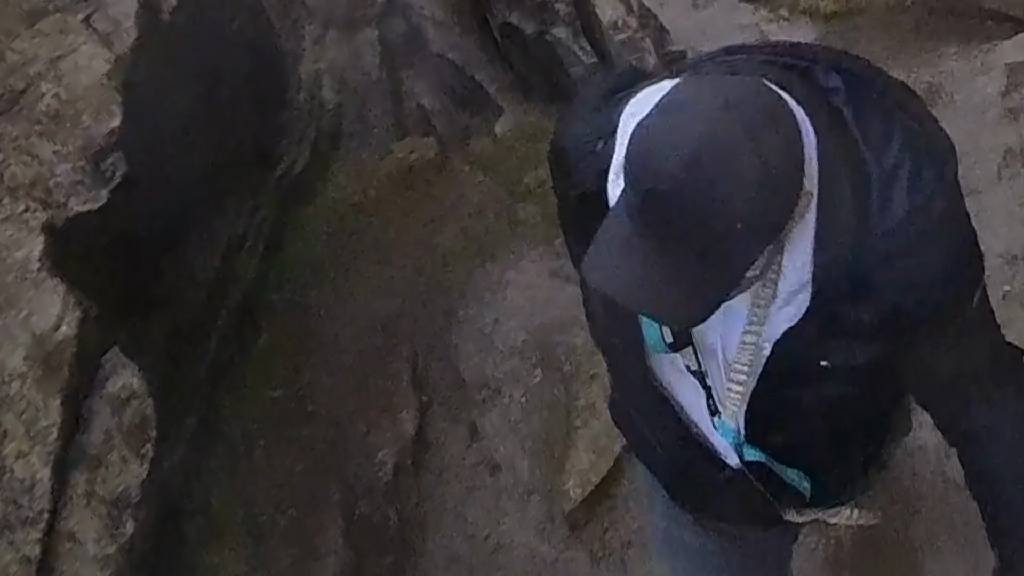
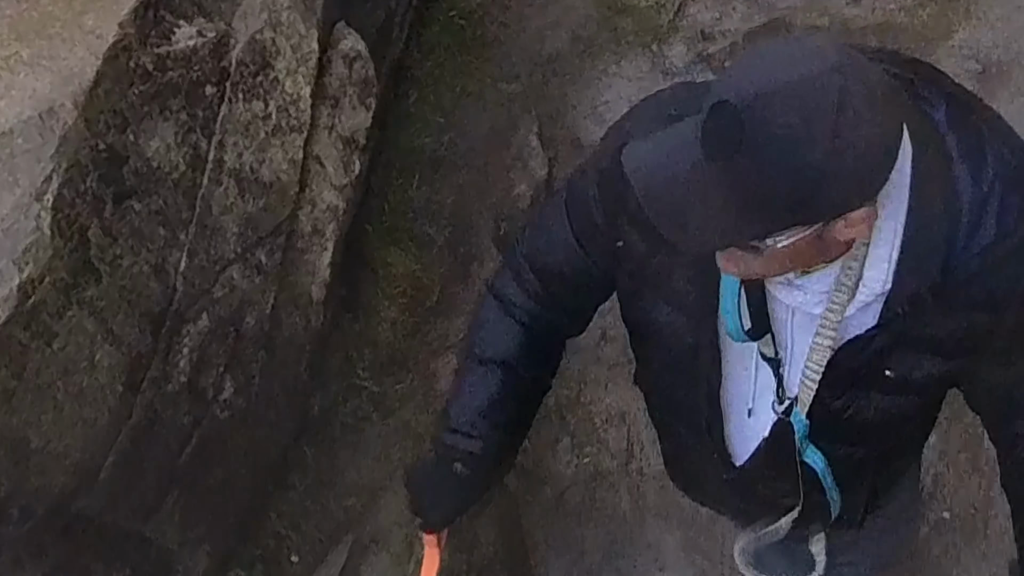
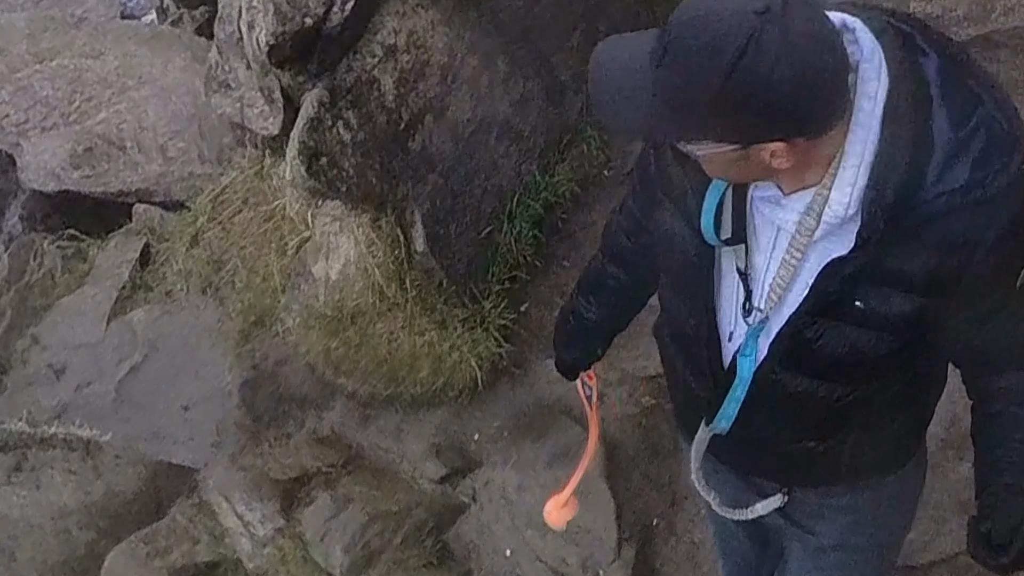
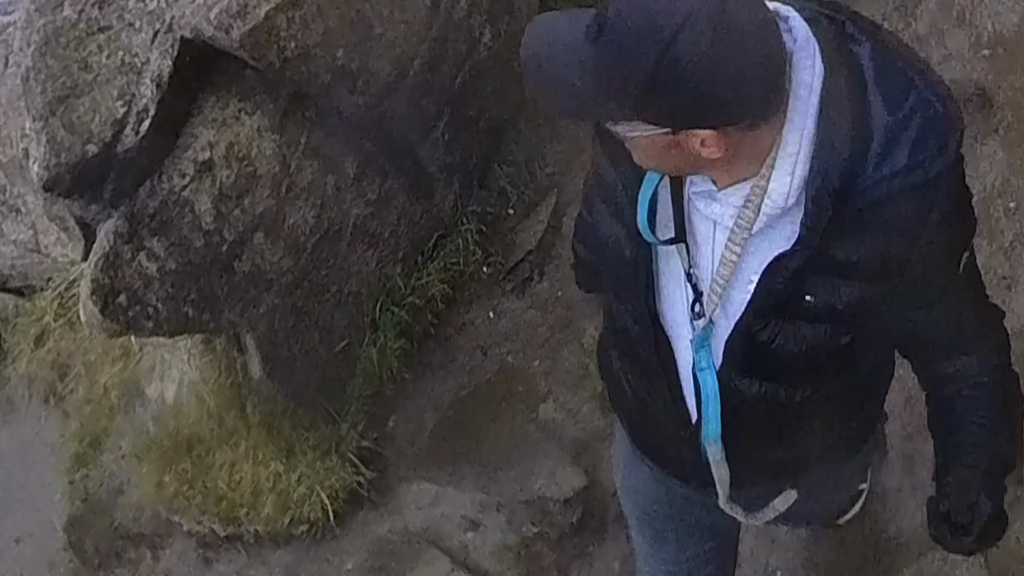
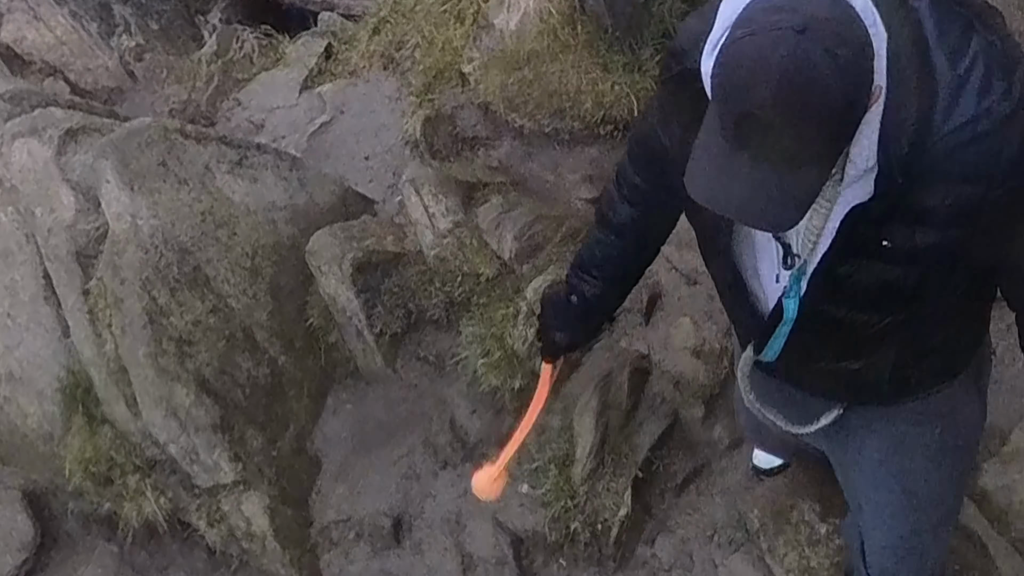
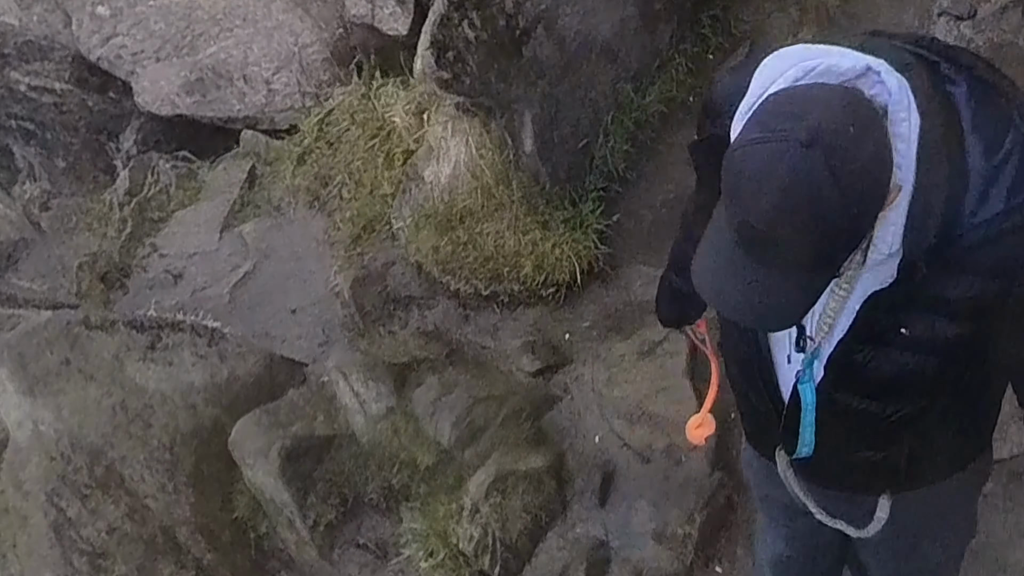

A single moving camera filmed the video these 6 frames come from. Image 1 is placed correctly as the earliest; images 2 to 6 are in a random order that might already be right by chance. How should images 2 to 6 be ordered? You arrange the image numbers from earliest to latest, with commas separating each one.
2, 4, 3, 6, 5
